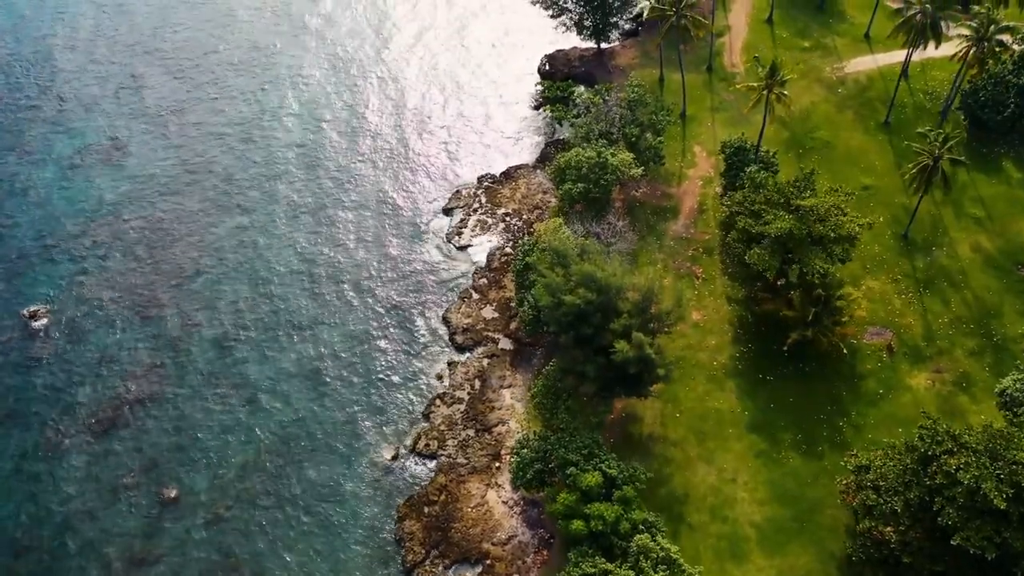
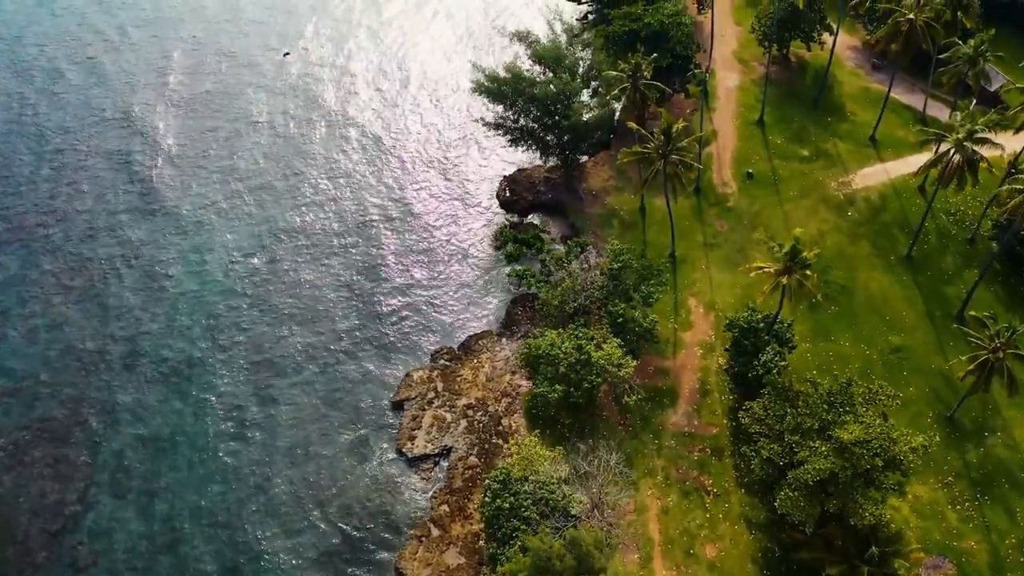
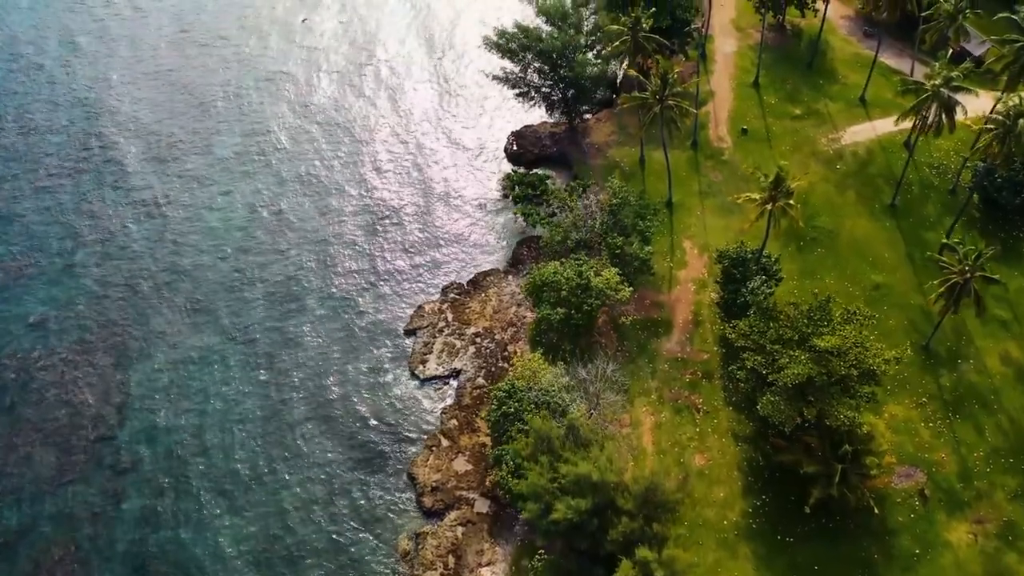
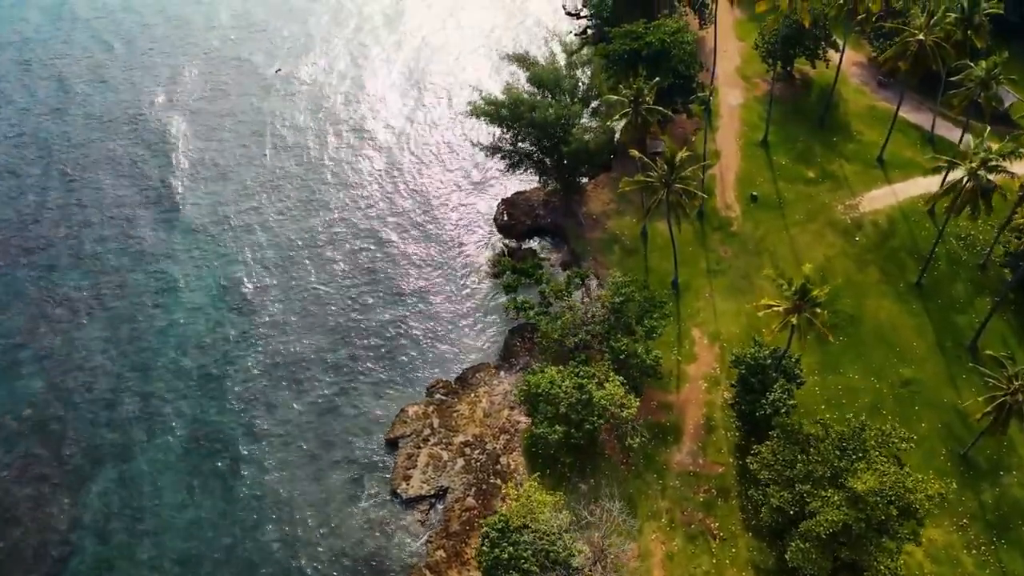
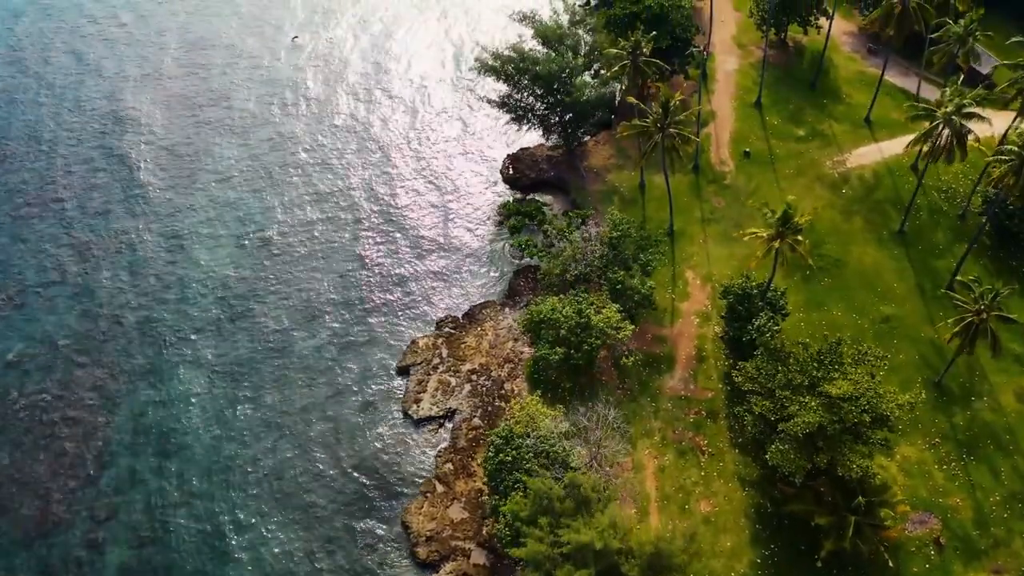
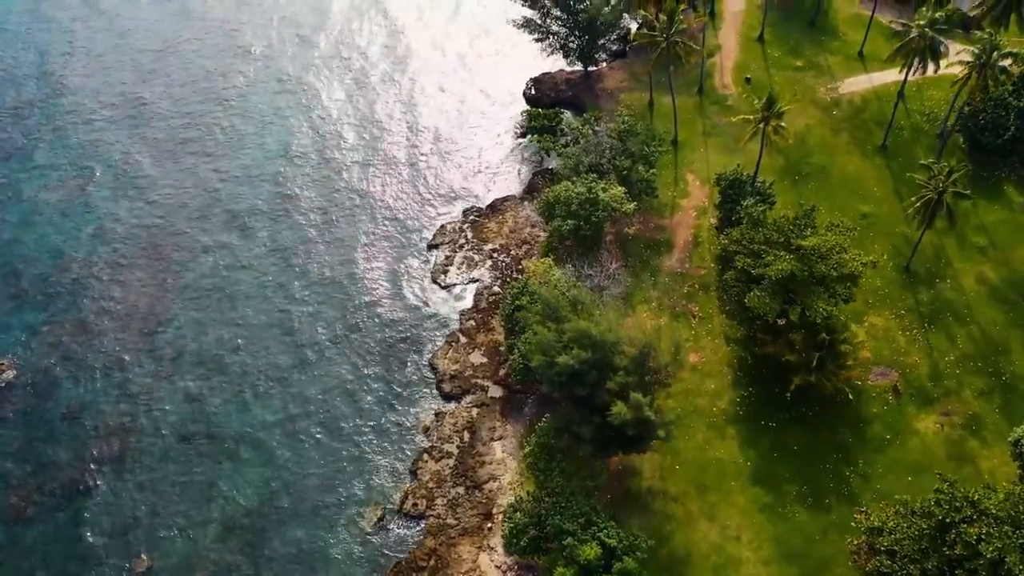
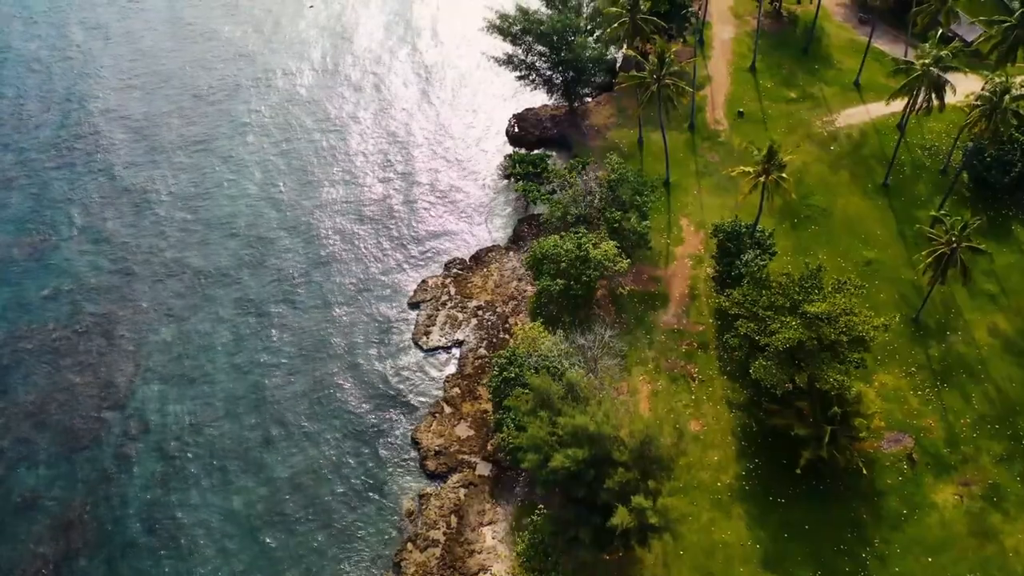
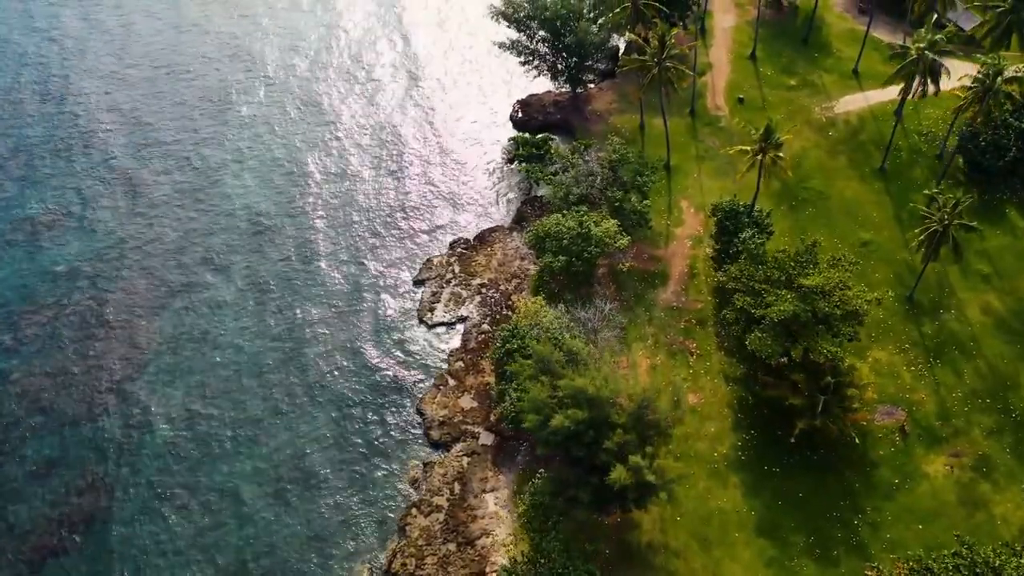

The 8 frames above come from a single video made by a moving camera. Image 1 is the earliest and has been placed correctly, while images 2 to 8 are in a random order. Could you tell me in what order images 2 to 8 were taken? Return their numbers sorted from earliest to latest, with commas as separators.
6, 8, 7, 3, 5, 2, 4
